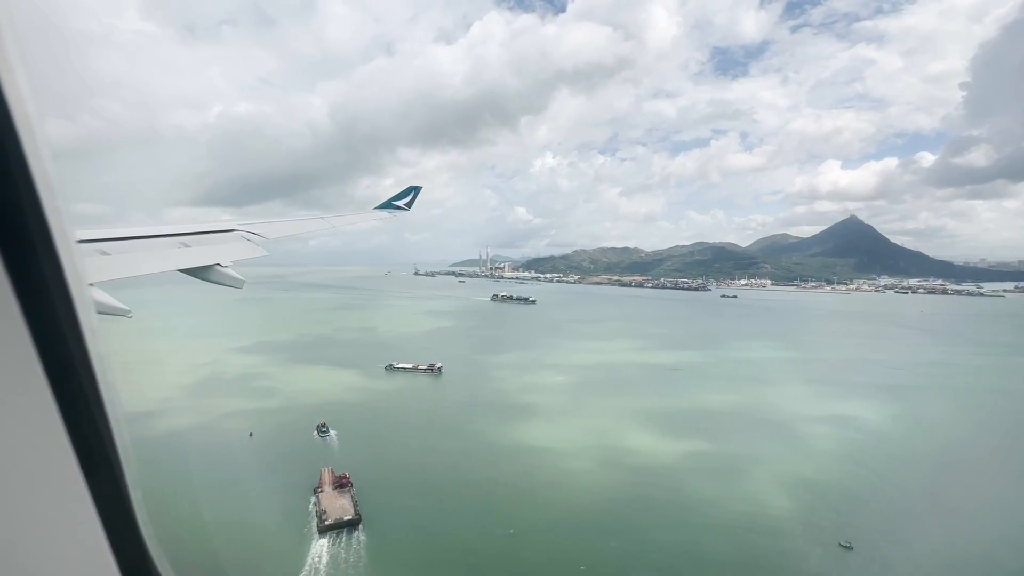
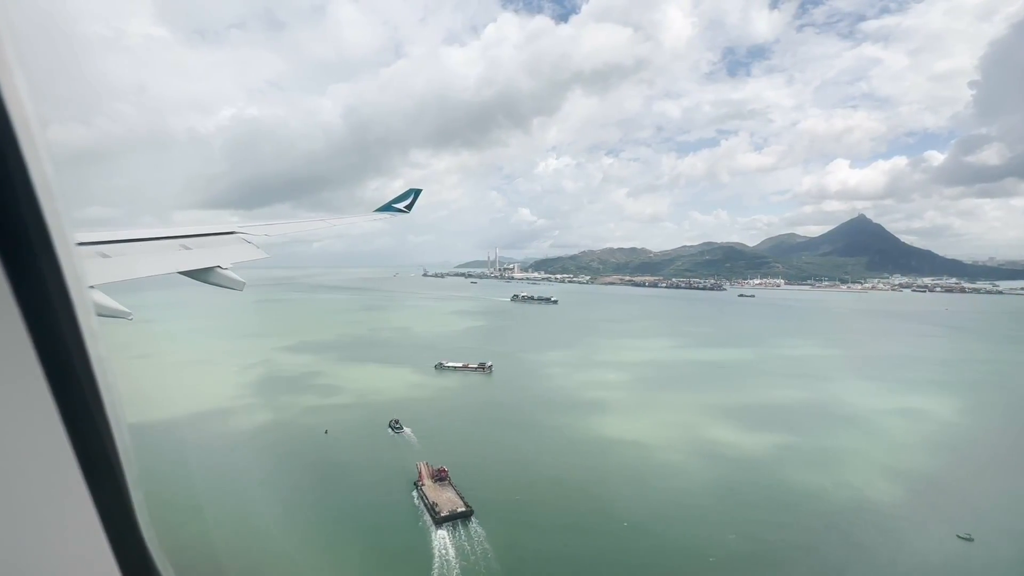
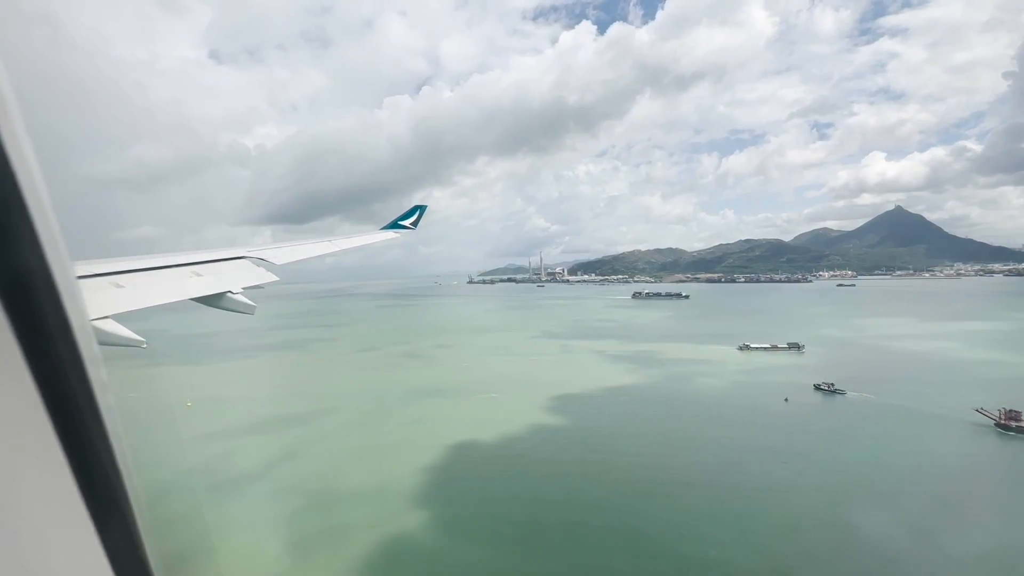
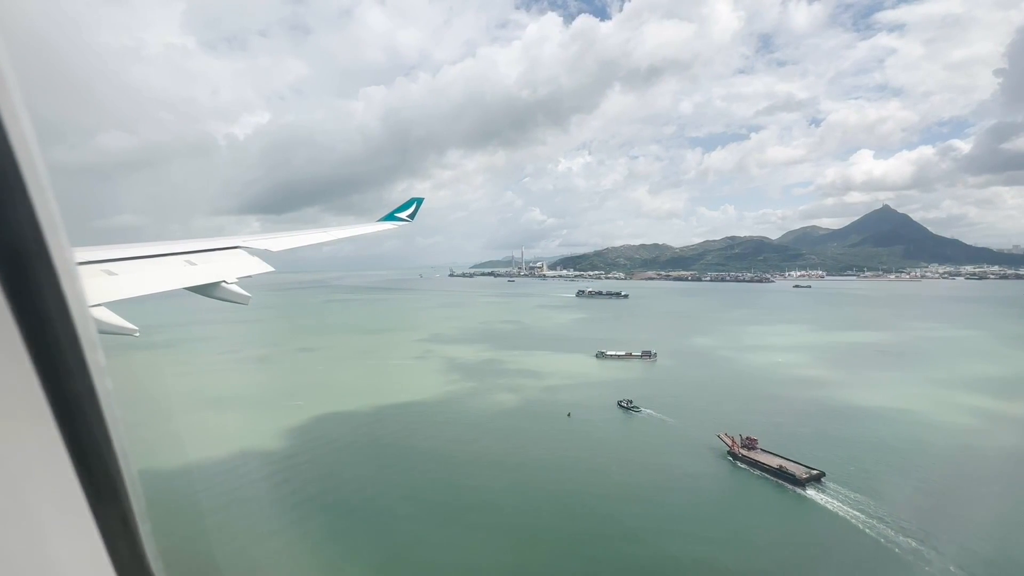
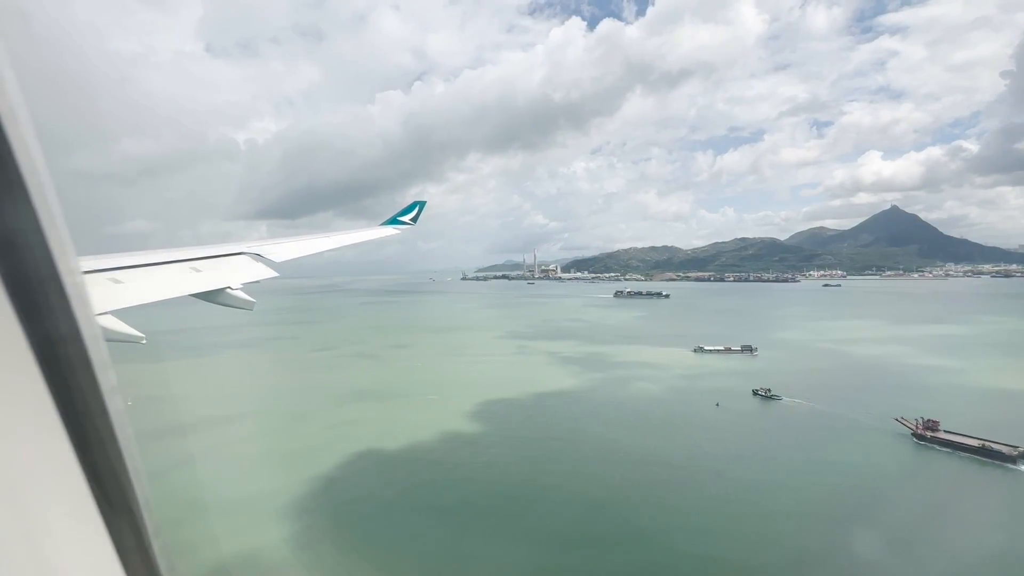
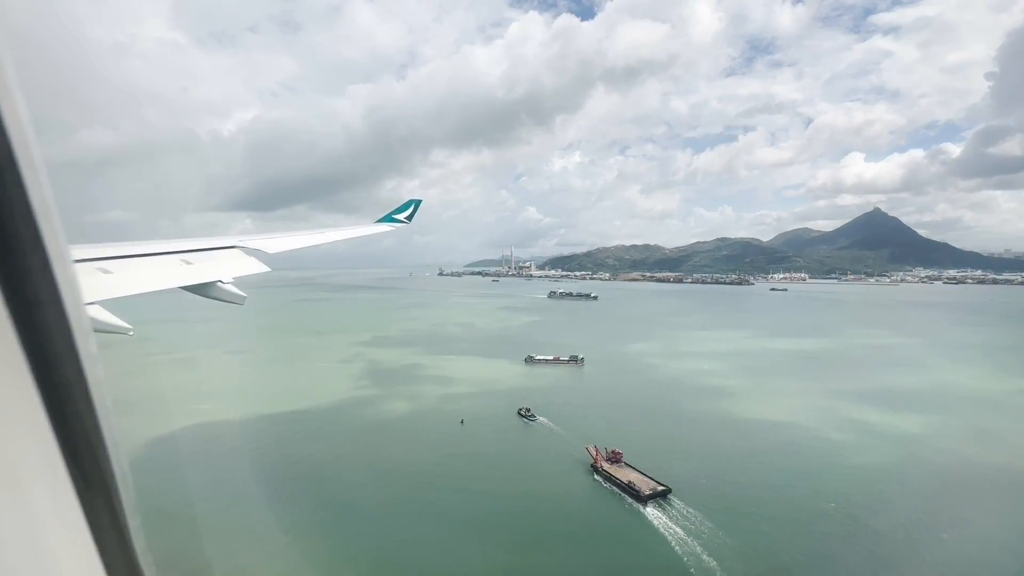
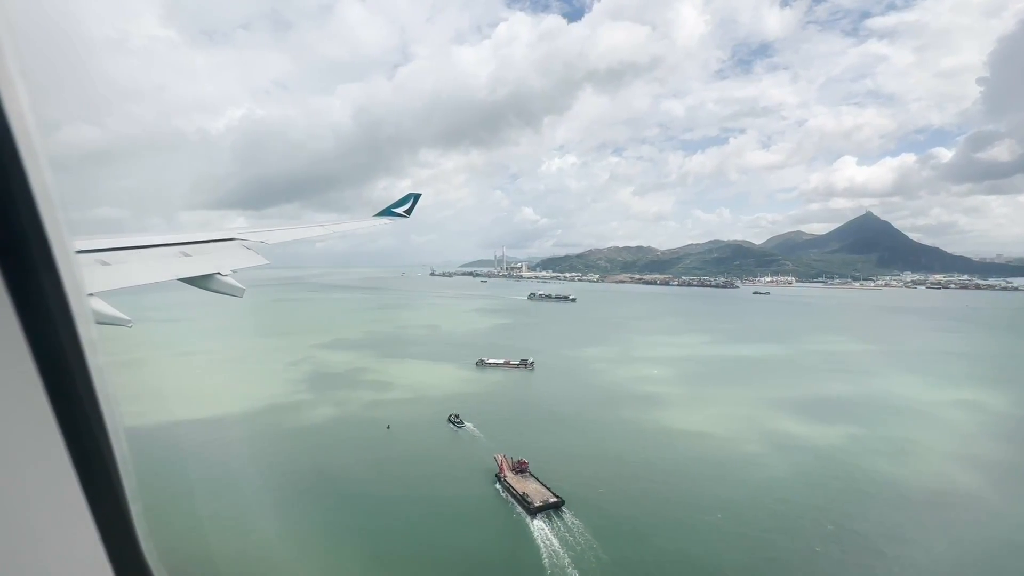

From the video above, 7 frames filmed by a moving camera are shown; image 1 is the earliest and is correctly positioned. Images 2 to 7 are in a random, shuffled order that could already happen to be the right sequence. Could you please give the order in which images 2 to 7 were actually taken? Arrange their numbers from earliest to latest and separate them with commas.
2, 7, 6, 4, 5, 3
